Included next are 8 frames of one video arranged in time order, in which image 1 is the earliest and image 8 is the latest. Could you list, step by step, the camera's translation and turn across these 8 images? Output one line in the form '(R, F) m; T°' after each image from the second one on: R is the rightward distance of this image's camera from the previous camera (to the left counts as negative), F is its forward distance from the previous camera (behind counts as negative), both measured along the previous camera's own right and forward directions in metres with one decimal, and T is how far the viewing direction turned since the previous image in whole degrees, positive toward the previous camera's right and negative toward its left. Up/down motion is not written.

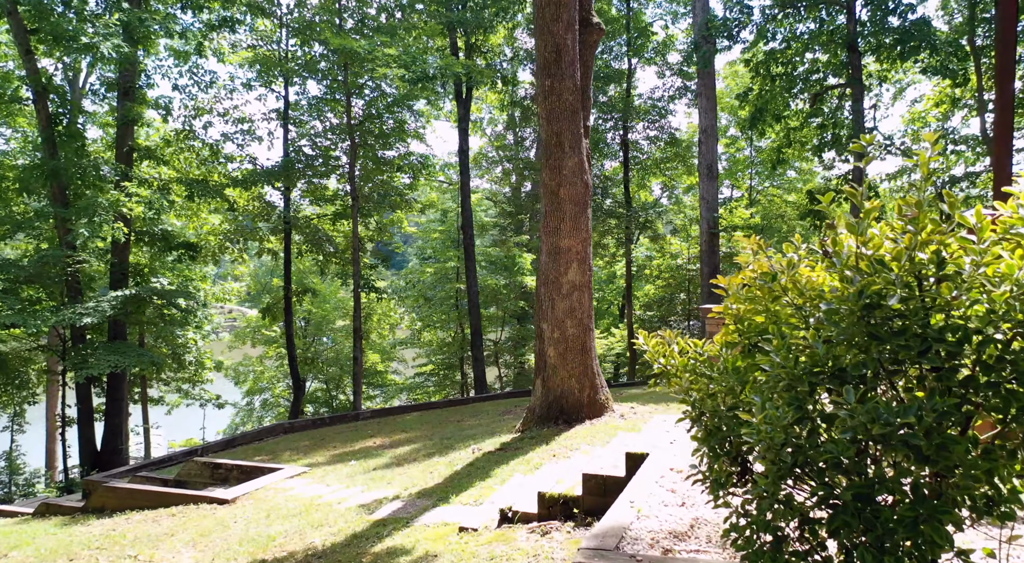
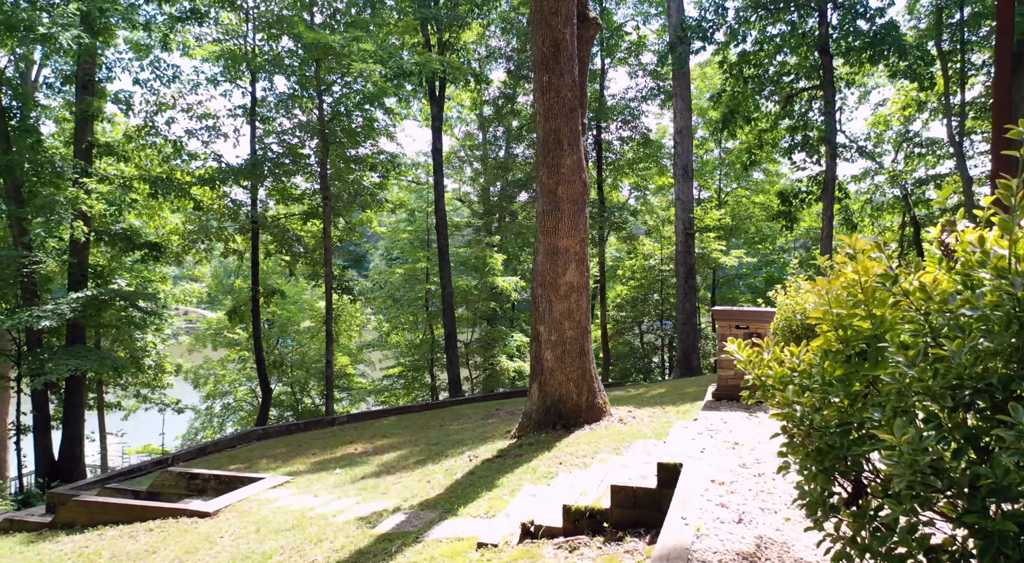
(-0.3, +0.2) m; +3°
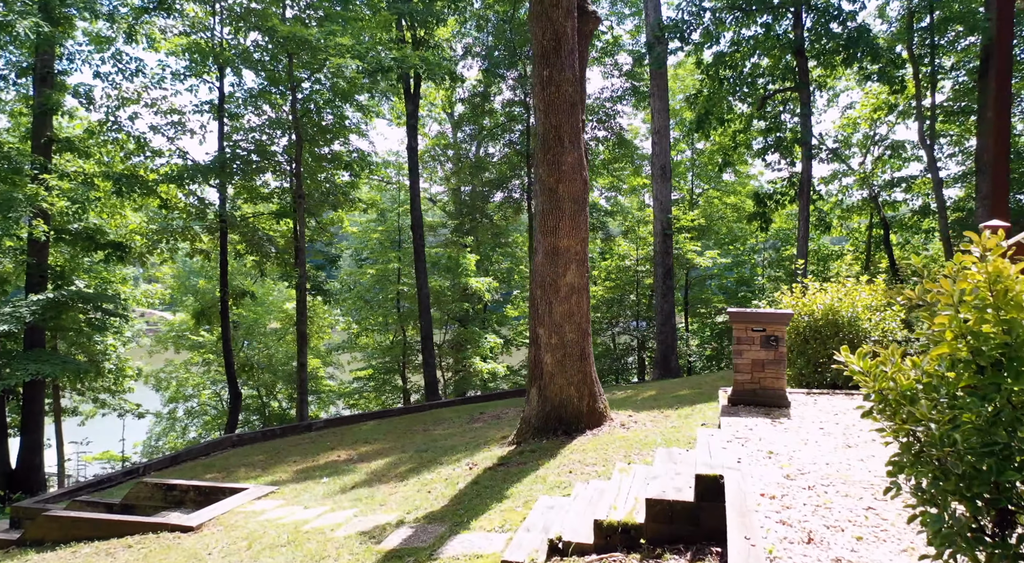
(-0.3, +0.2) m; +3°
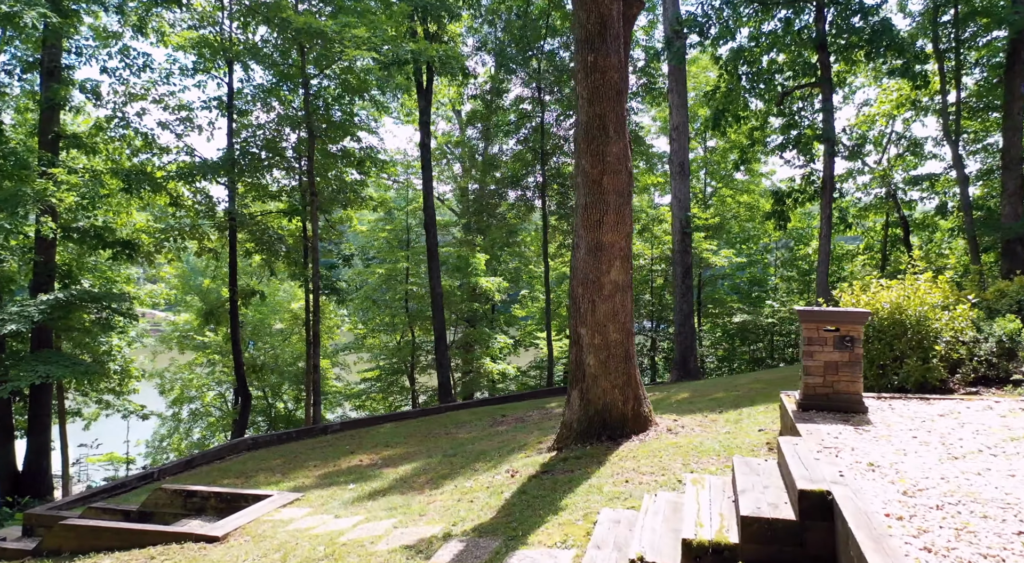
(-0.3, +0.3) m; 0°
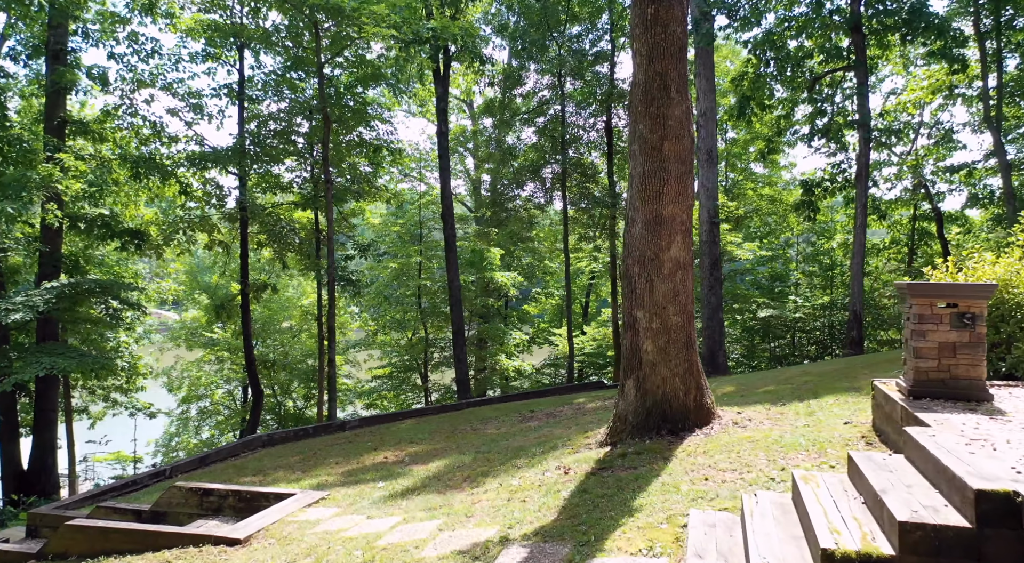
(-0.3, +0.6) m; 0°
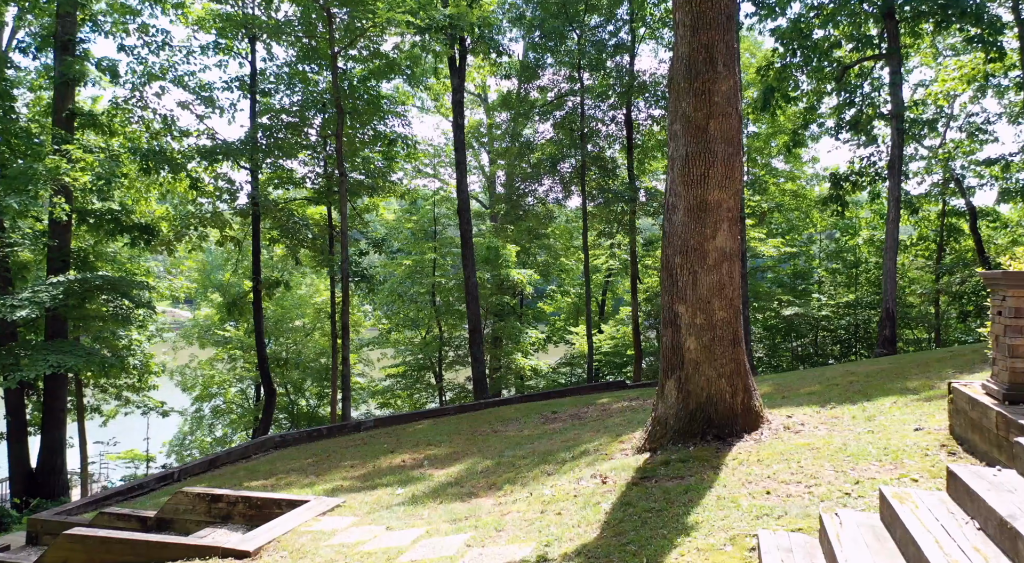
(-0.1, +0.4) m; -1°
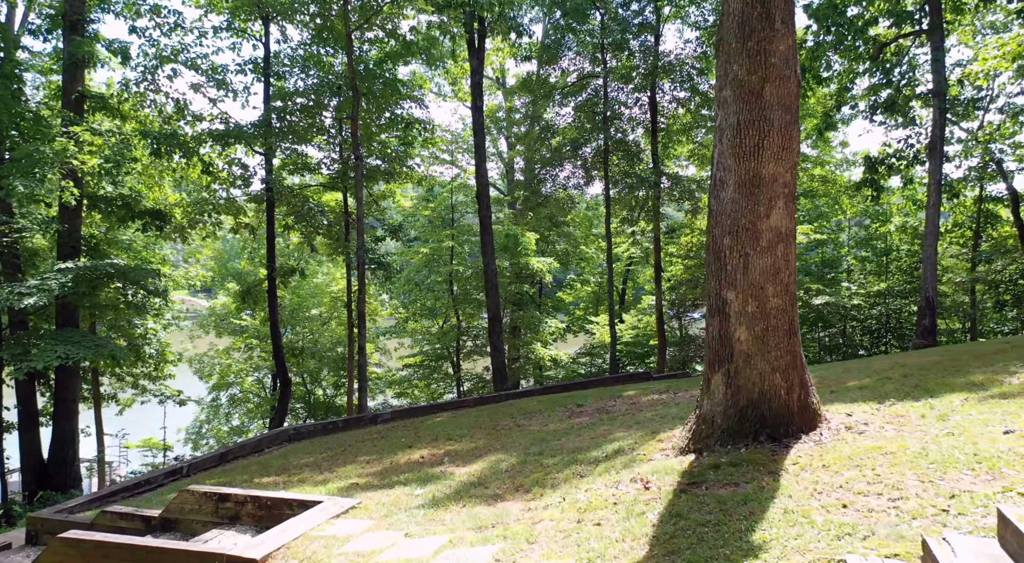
(-0.1, +0.5) m; -1°
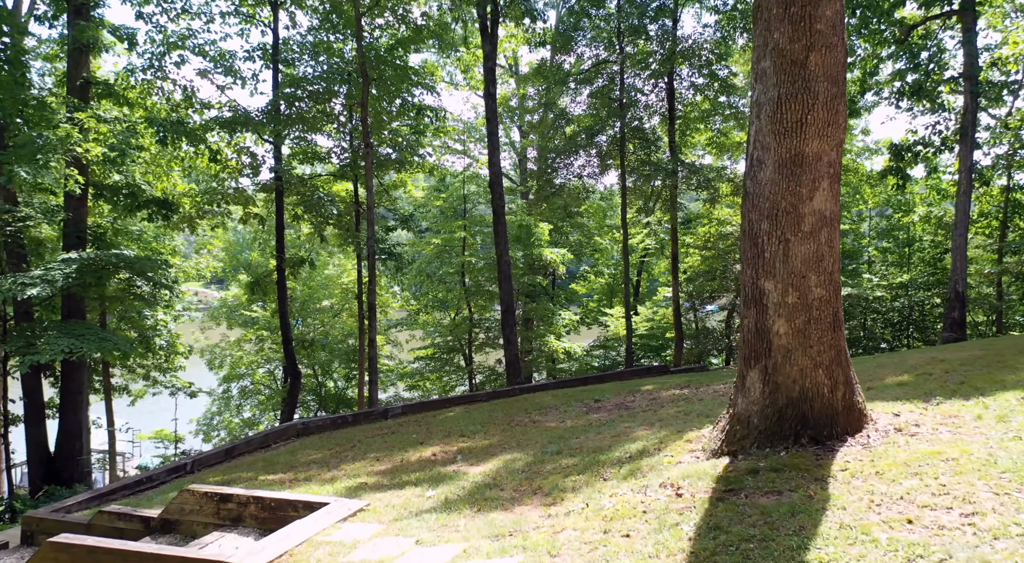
(0.0, +0.4) m; -1°
